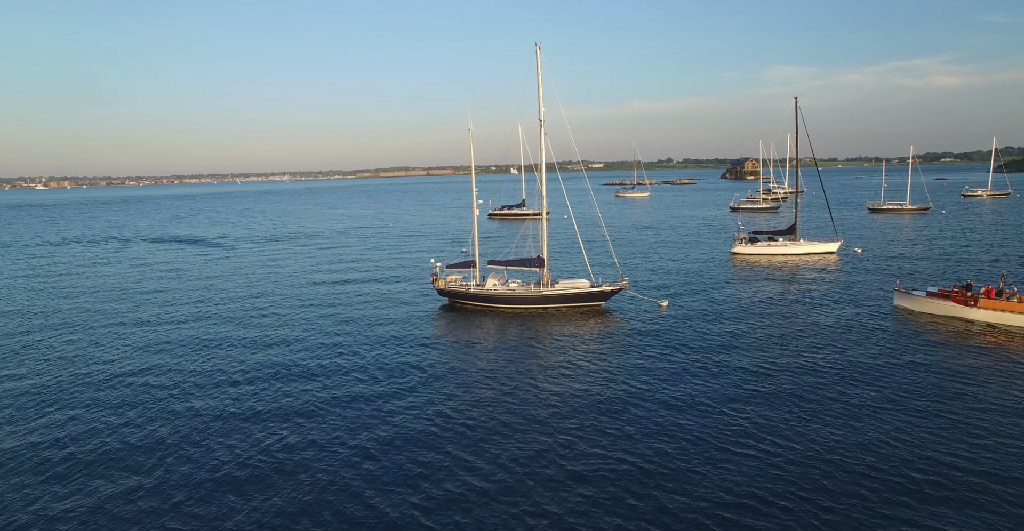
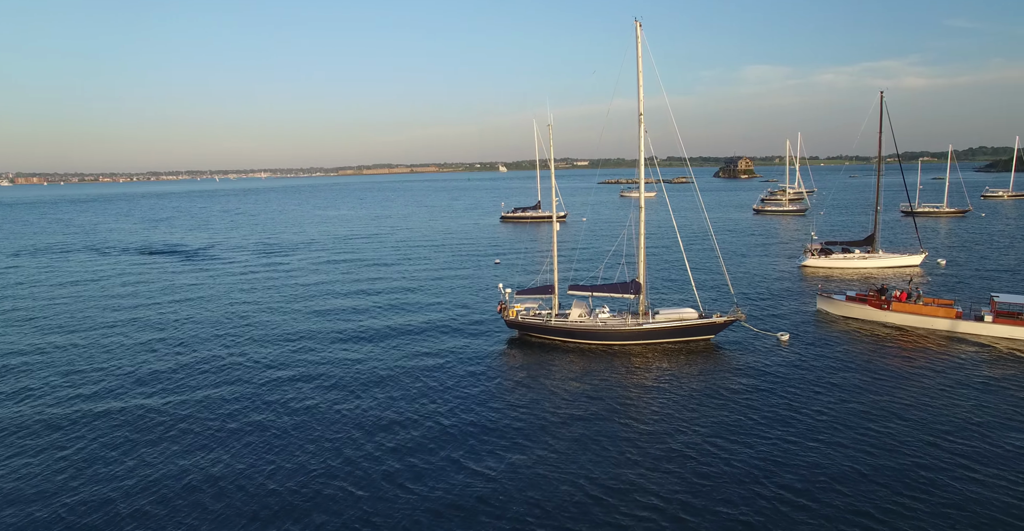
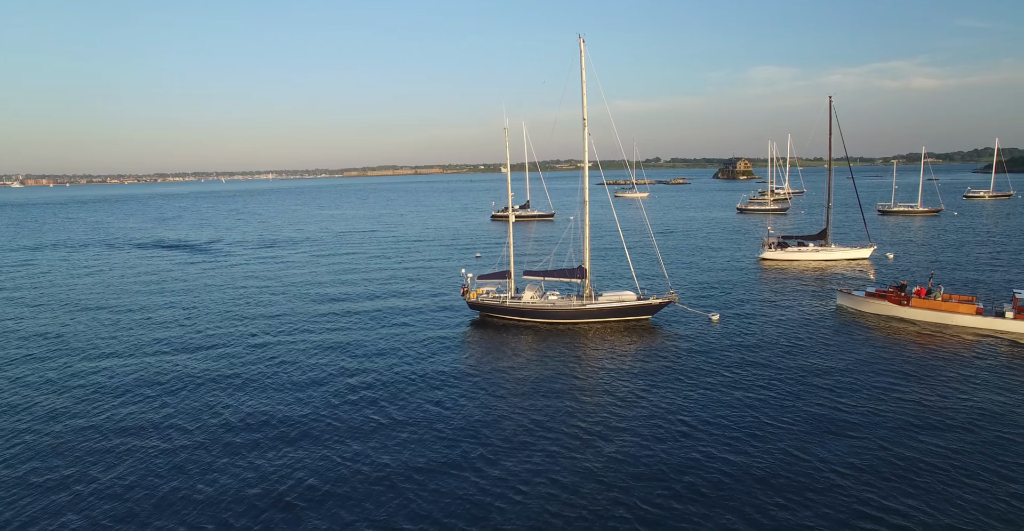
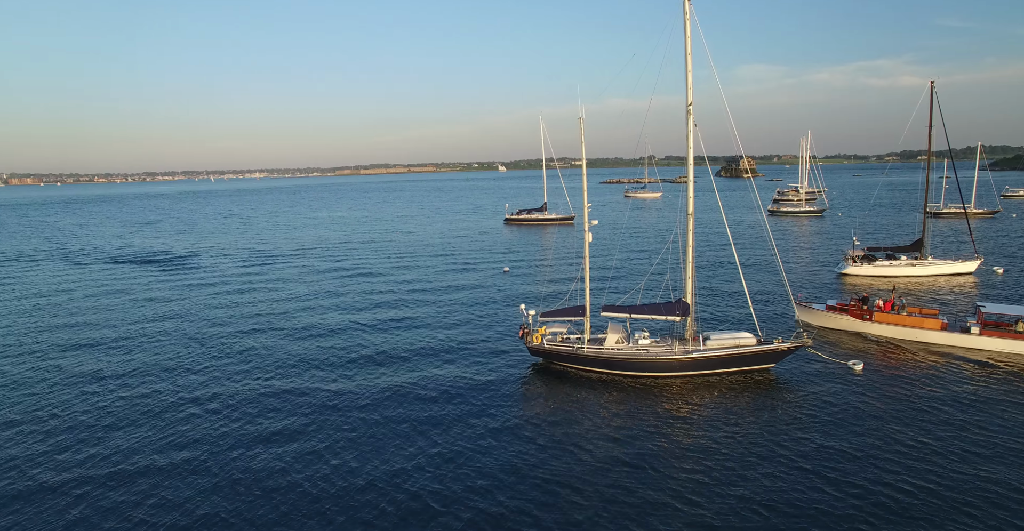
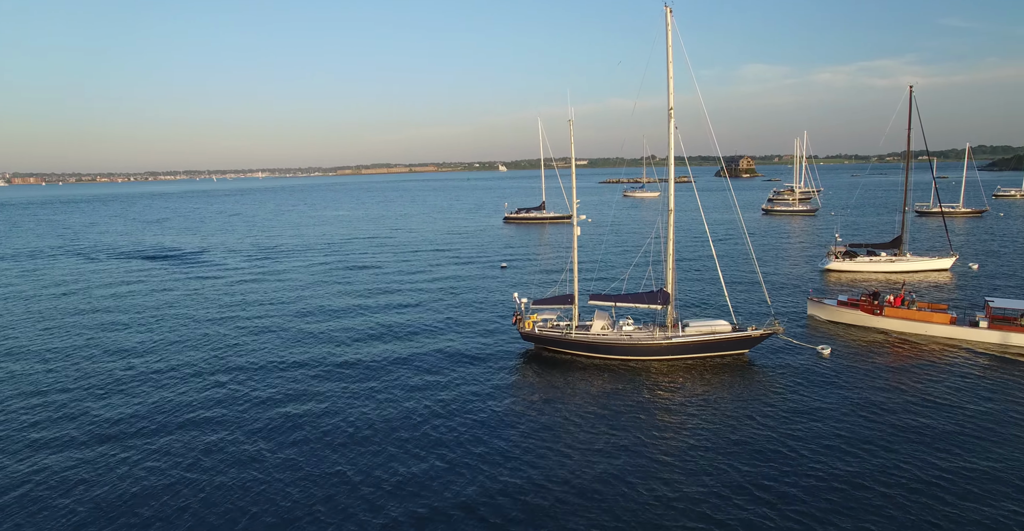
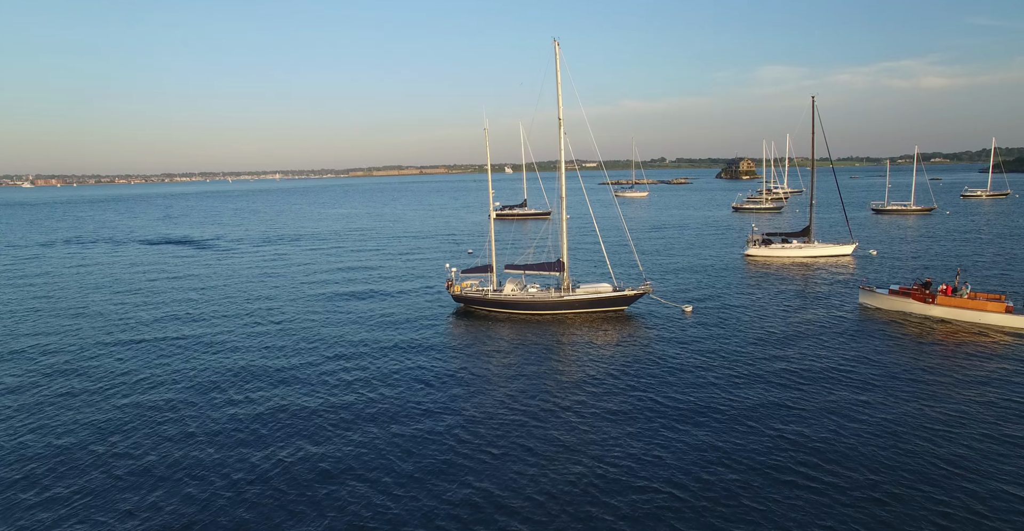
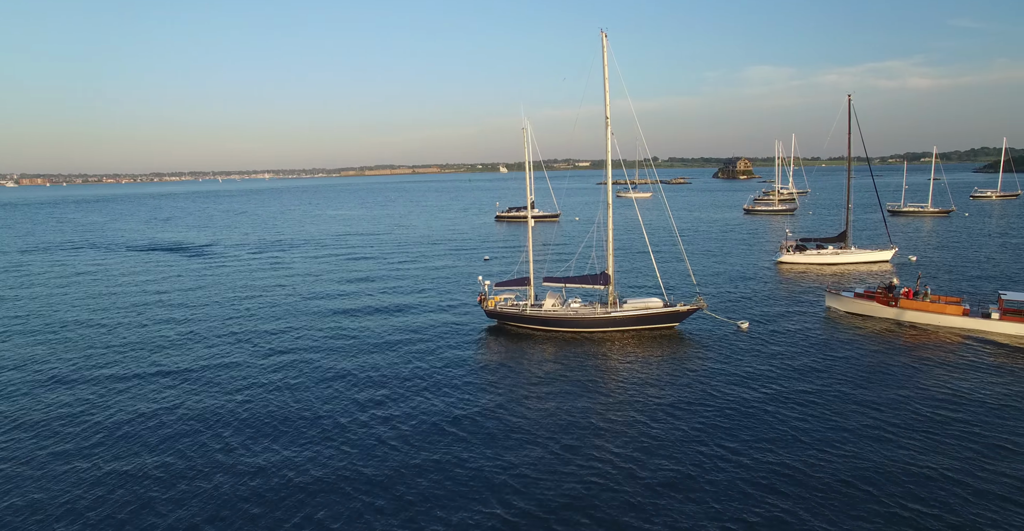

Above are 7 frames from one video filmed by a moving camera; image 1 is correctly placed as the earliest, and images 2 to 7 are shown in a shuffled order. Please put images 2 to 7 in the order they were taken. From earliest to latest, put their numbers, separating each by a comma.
6, 3, 7, 2, 5, 4
